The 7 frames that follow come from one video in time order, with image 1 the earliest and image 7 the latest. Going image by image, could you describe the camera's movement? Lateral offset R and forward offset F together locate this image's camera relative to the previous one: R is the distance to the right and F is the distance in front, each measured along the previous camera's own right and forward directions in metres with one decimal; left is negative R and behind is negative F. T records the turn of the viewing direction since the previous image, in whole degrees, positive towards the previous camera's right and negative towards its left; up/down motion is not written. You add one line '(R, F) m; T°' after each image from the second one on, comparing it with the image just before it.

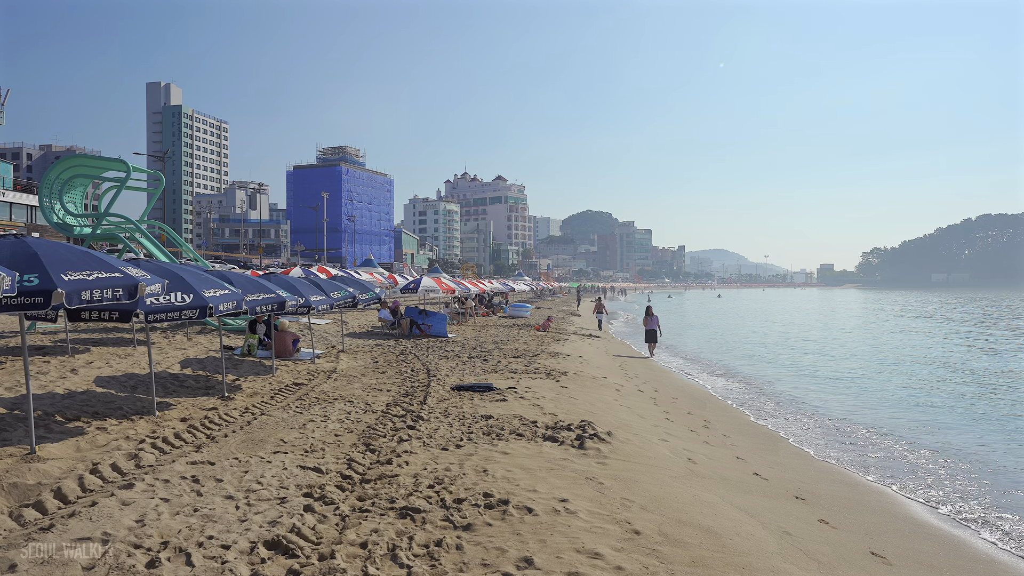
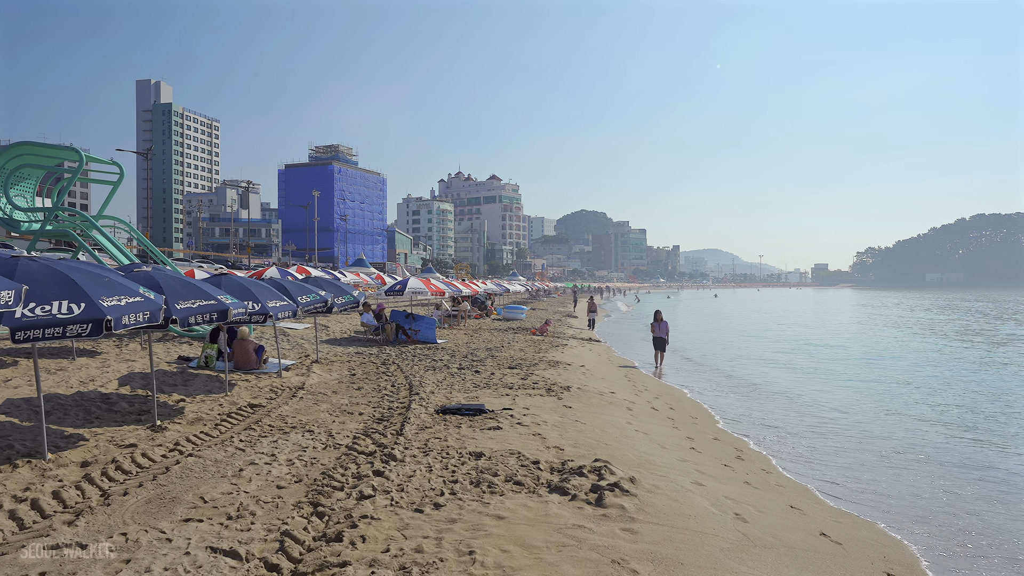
(0.0, +1.7) m; 0°
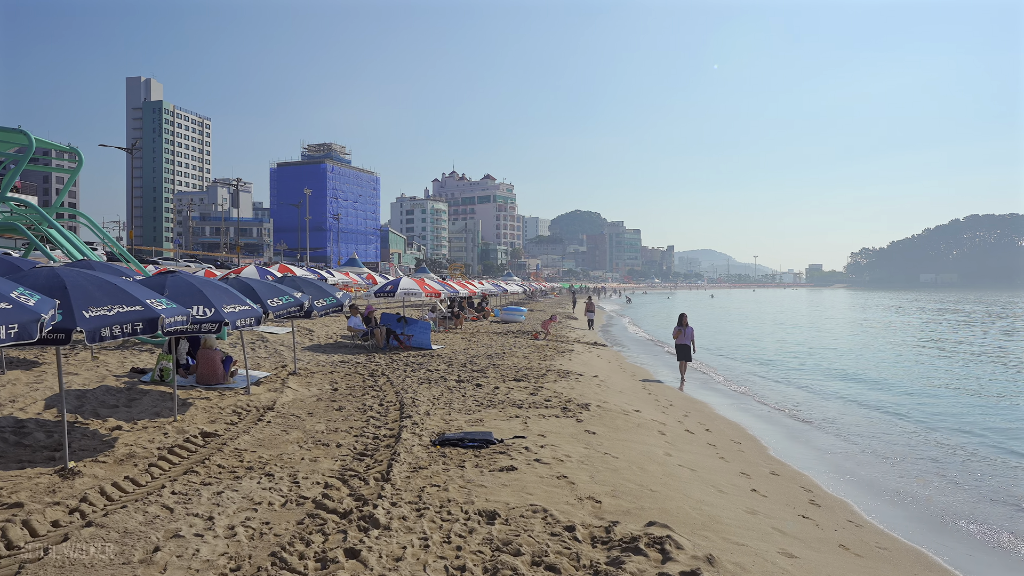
(-0.2, +1.7) m; +1°
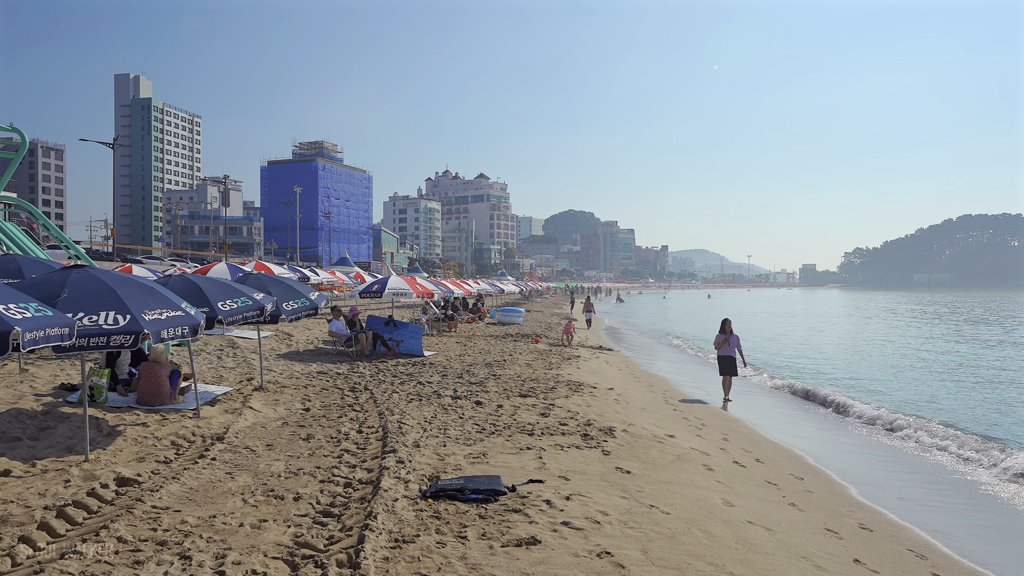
(-0.2, +1.8) m; +1°
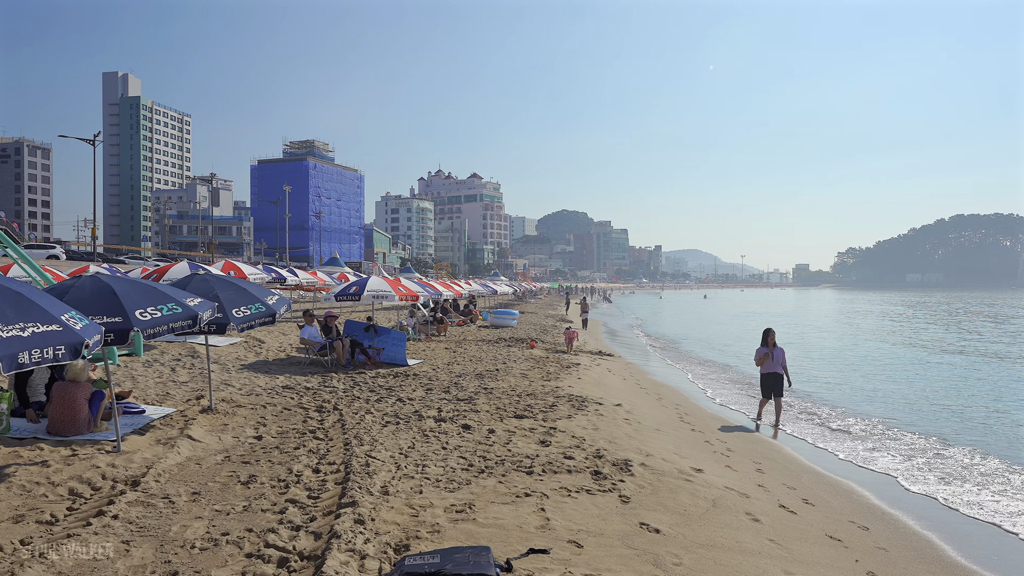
(0.0, +1.5) m; +1°
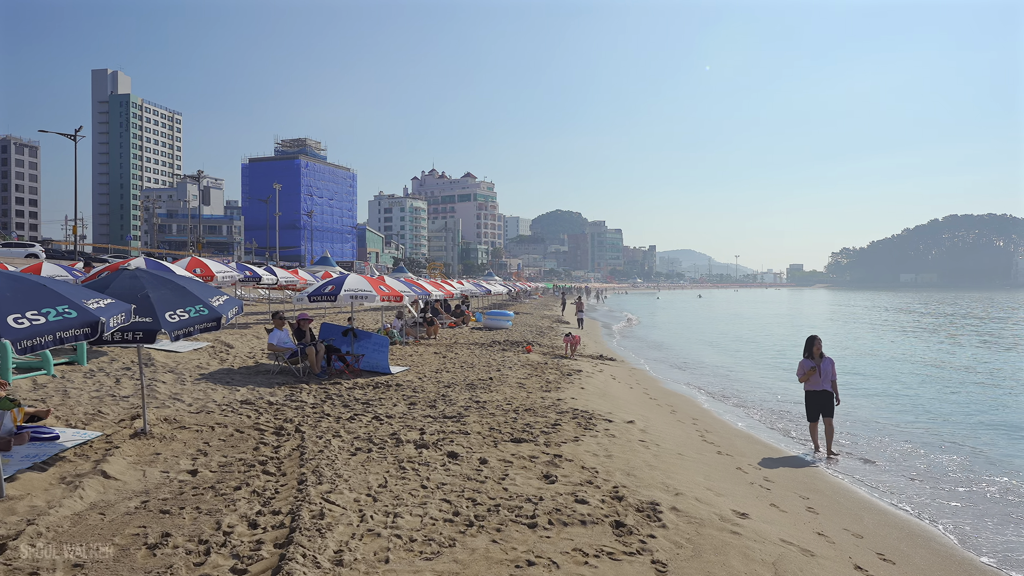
(0.0, +1.5) m; +1°
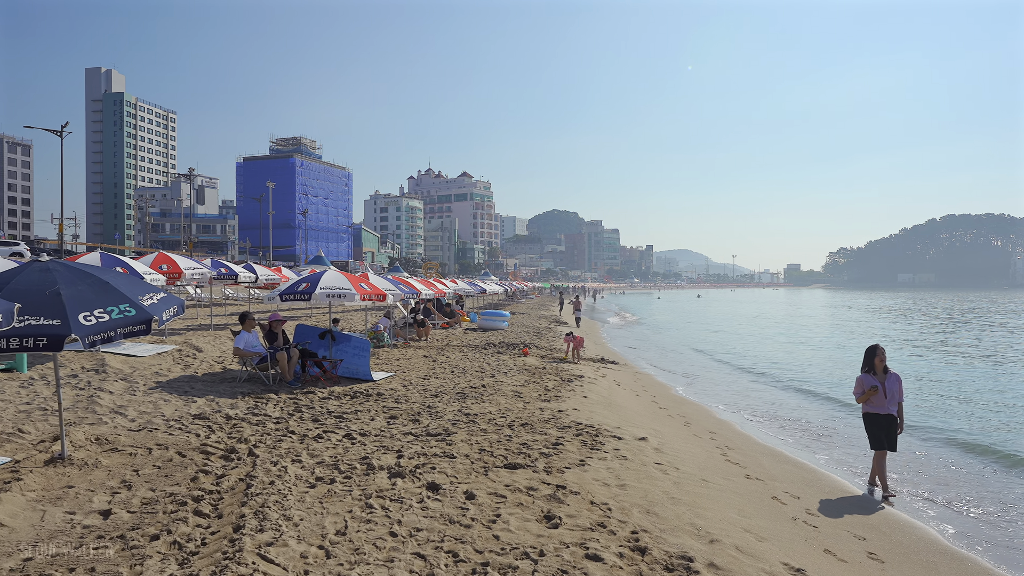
(0.0, +1.2) m; 0°
